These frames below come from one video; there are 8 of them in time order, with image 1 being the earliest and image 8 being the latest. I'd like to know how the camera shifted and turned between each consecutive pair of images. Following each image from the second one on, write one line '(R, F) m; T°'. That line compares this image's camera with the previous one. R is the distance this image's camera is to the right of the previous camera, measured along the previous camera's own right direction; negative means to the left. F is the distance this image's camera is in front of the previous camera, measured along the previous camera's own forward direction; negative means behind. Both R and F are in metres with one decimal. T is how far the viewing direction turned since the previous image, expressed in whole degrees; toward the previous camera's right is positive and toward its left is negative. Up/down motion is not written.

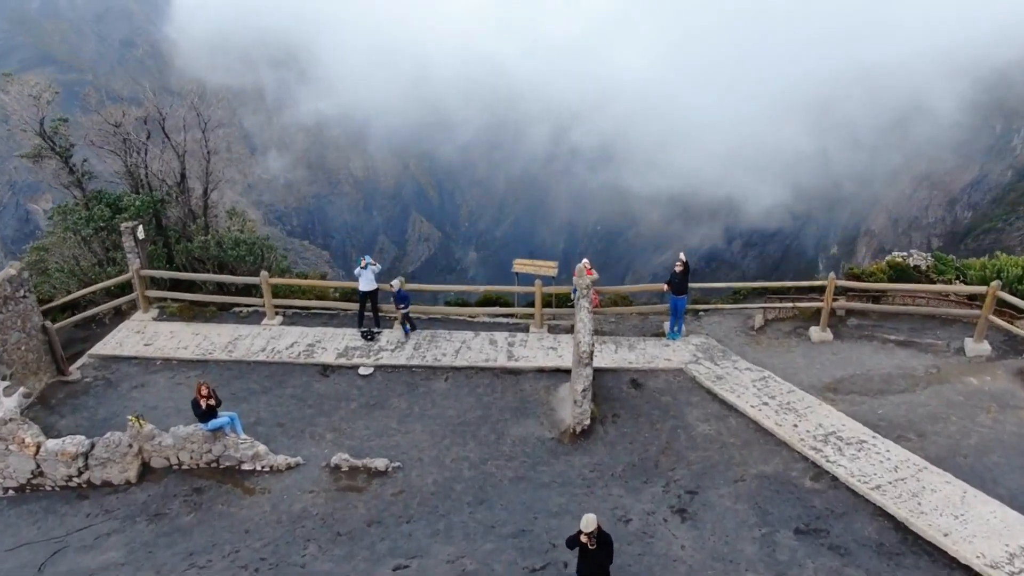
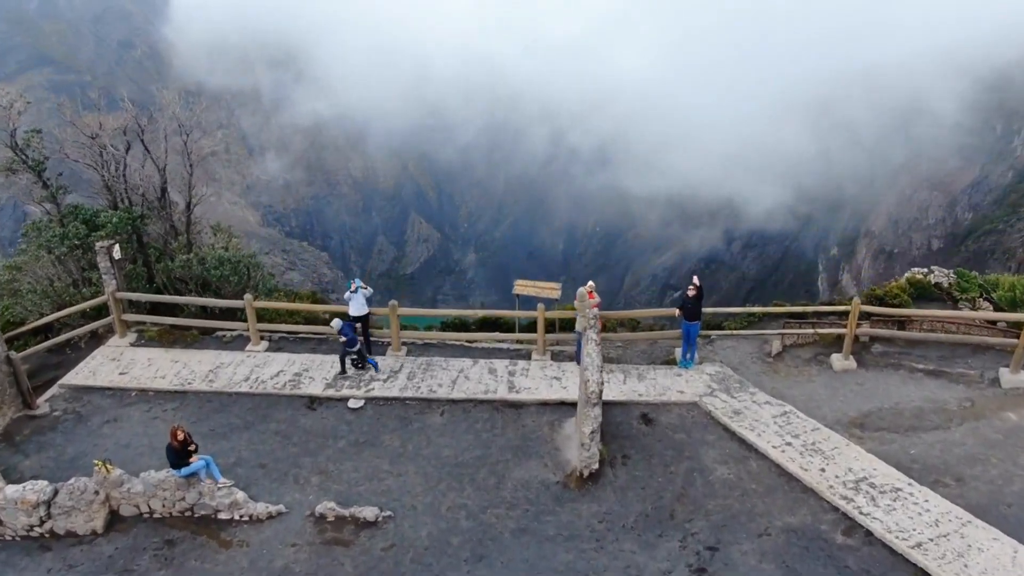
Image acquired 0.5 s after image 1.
(0.0, +0.5) m; 0°
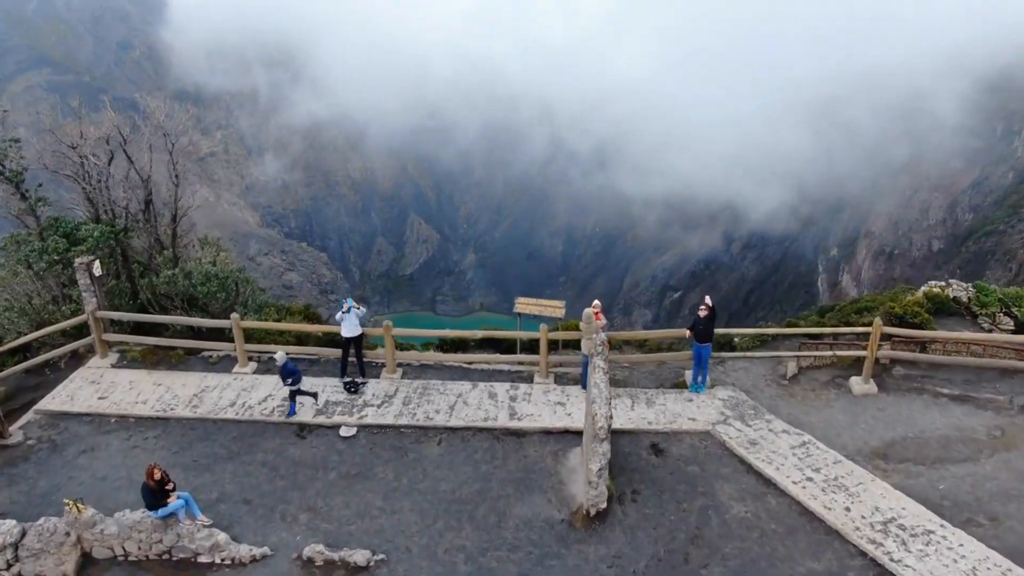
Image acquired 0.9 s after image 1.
(0.0, +0.4) m; 0°
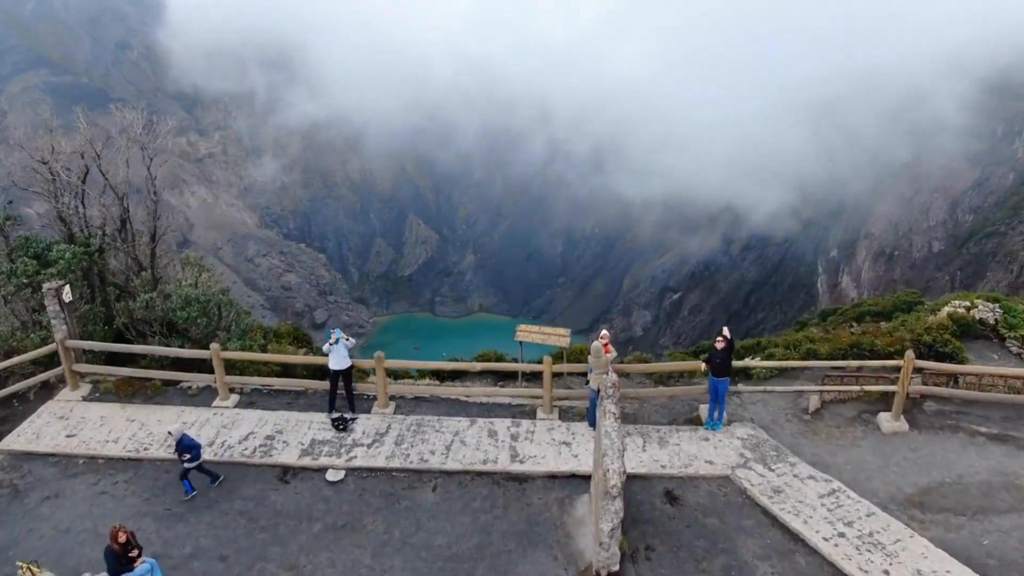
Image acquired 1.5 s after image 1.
(0.0, +0.5) m; 0°
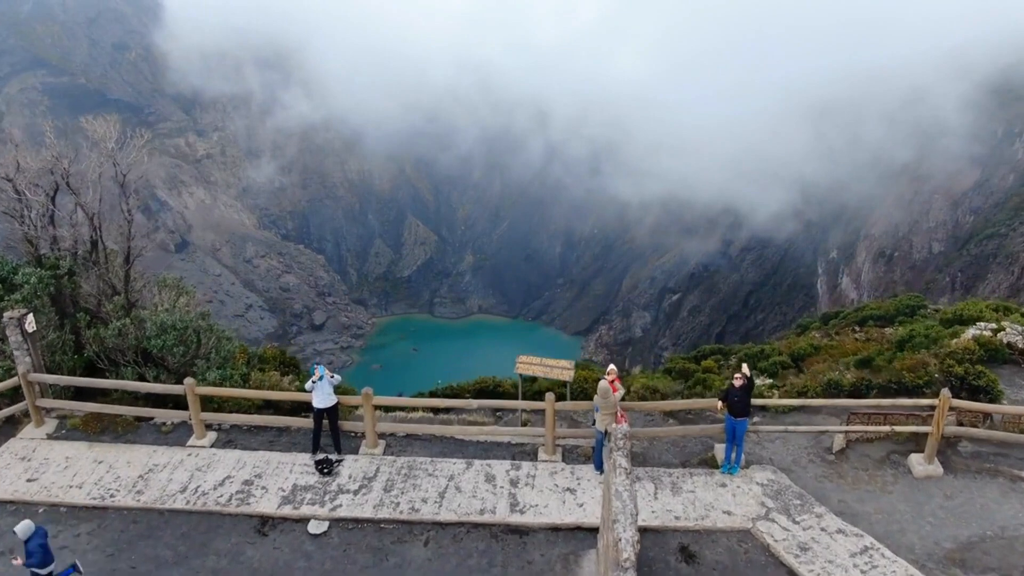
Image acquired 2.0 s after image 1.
(0.0, +0.5) m; 0°
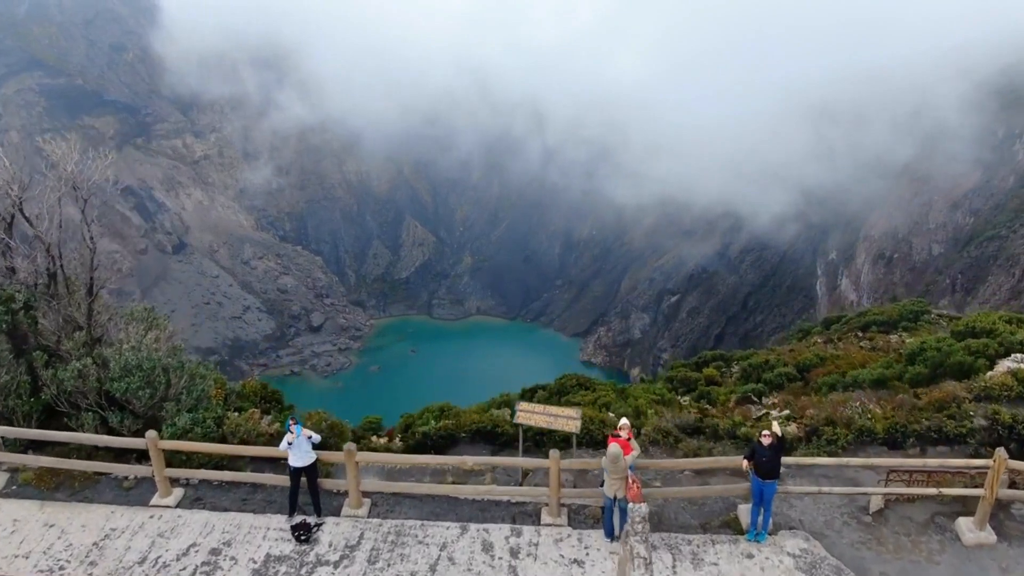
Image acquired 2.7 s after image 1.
(0.0, +0.6) m; 0°
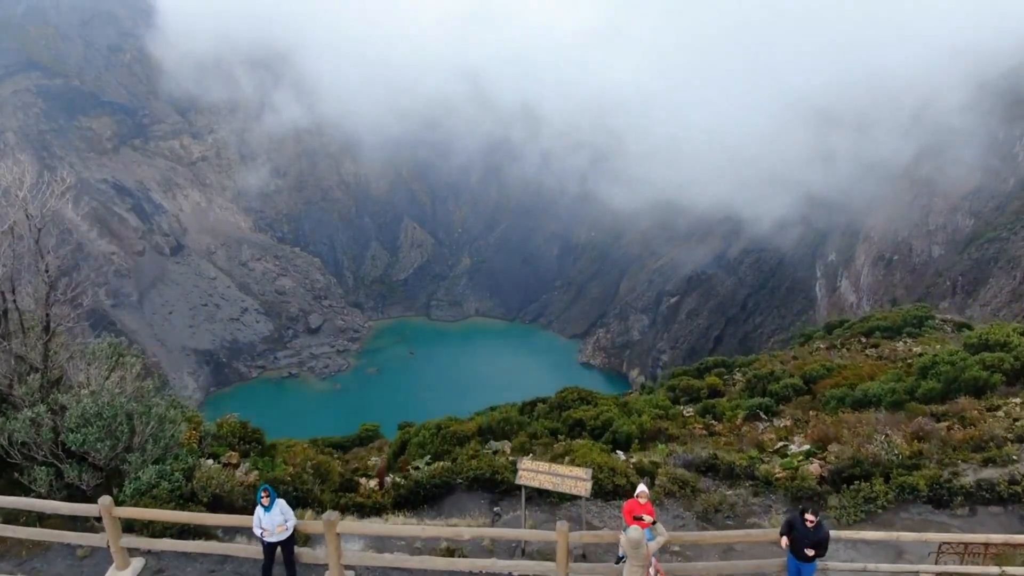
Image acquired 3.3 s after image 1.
(0.0, +0.6) m; 0°
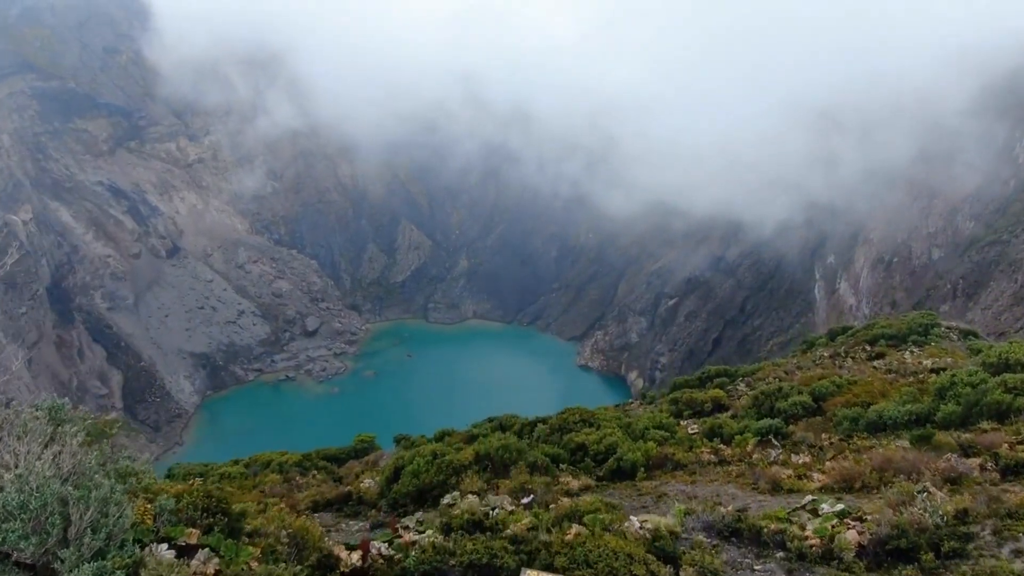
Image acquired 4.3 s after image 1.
(0.0, +0.9) m; 0°
